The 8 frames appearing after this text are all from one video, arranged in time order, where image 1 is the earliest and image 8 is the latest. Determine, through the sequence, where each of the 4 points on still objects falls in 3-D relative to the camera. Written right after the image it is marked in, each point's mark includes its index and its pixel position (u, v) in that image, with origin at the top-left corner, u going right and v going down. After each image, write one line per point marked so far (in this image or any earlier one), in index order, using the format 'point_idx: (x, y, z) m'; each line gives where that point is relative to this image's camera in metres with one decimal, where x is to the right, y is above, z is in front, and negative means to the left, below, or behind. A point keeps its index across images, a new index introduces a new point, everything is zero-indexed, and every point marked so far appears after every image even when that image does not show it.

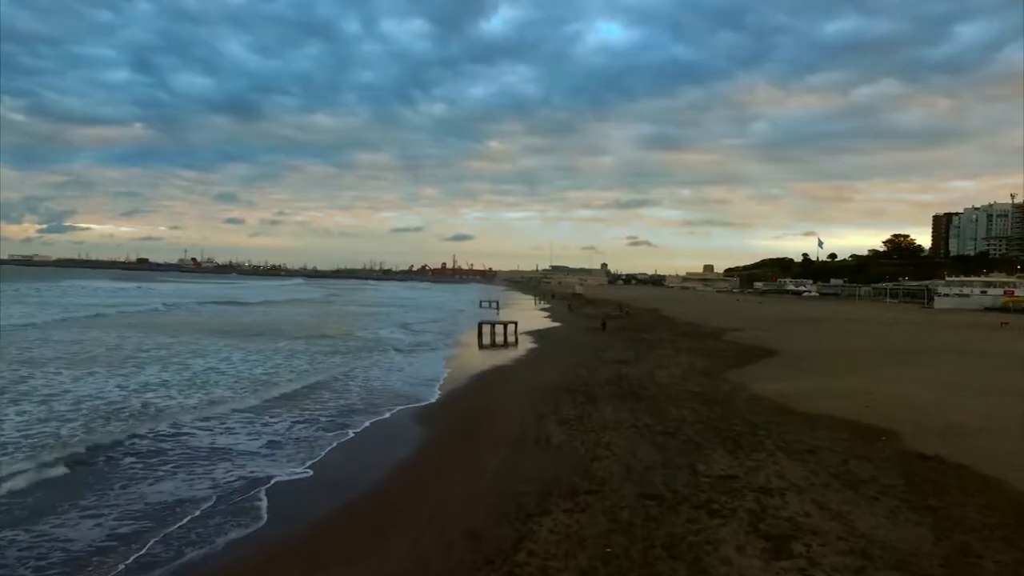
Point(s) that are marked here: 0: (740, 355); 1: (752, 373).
0: (+6.4, -1.9, +18.5) m
1: (+5.3, -1.9, +14.7) m
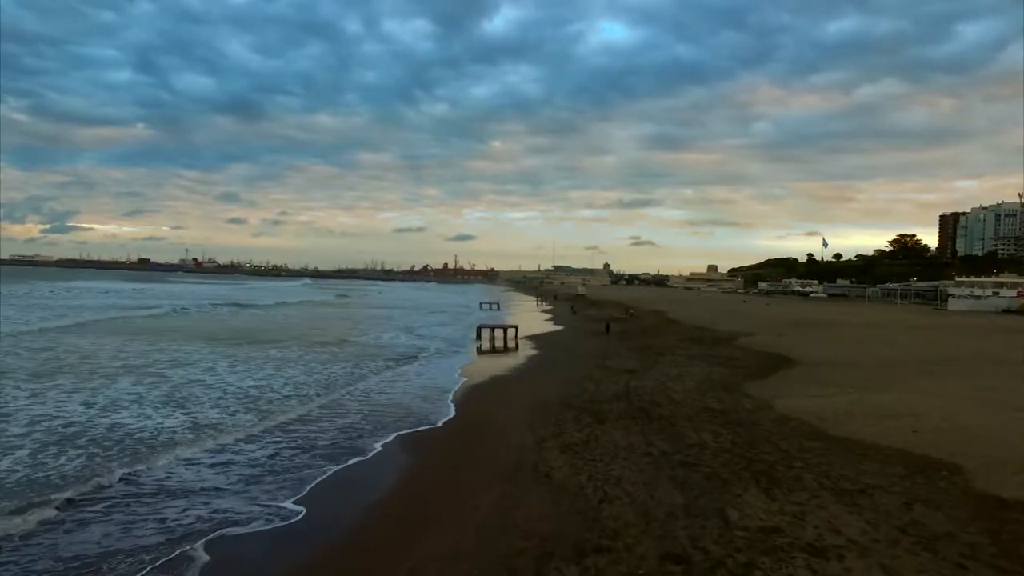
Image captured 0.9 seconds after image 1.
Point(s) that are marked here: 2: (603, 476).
0: (+6.3, -2.0, +17.2) m
1: (+5.3, -2.0, +13.4) m
2: (+1.1, -2.2, +7.7) m
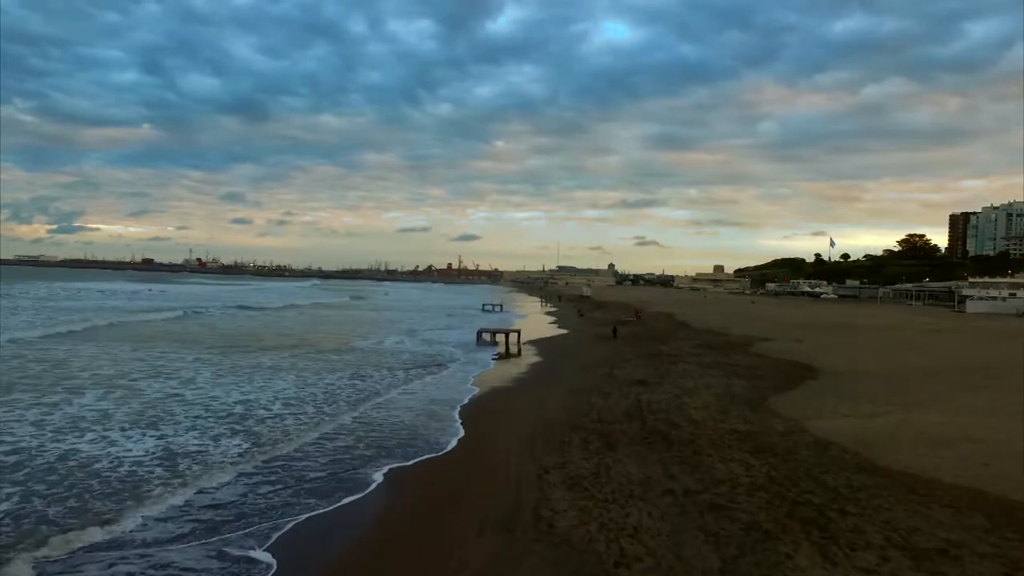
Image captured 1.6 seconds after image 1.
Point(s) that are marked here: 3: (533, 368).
0: (+6.4, -2.0, +15.8) m
1: (+5.2, -2.1, +12.0) m
2: (+1.0, -2.3, +6.3) m
3: (+0.8, -2.2, +19.6) m
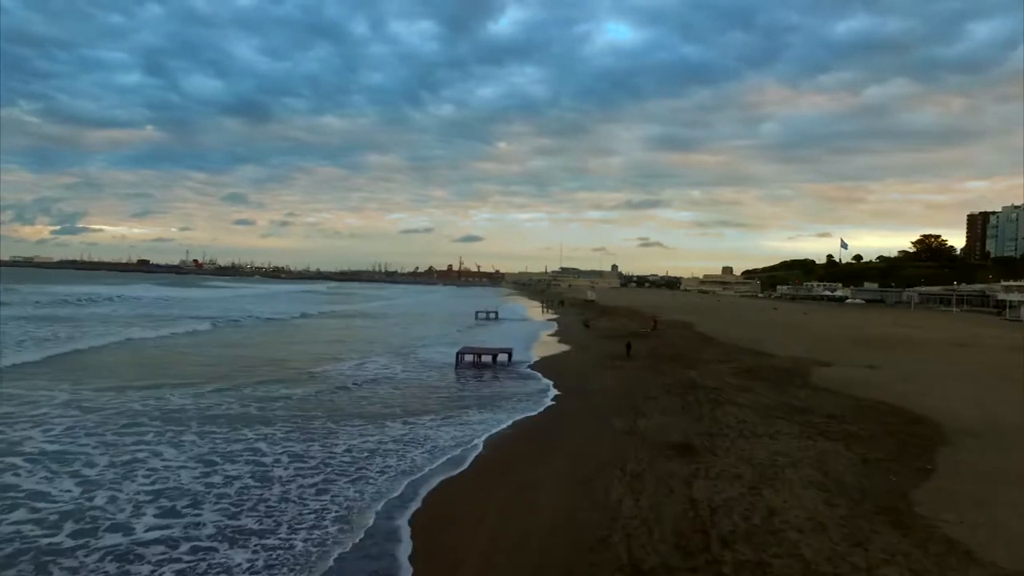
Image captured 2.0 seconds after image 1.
0: (+6.1, -2.3, +10.9) m
1: (+4.9, -2.3, +7.1) m
2: (+0.7, -2.5, +1.4) m
3: (+0.5, -2.5, +14.7) m
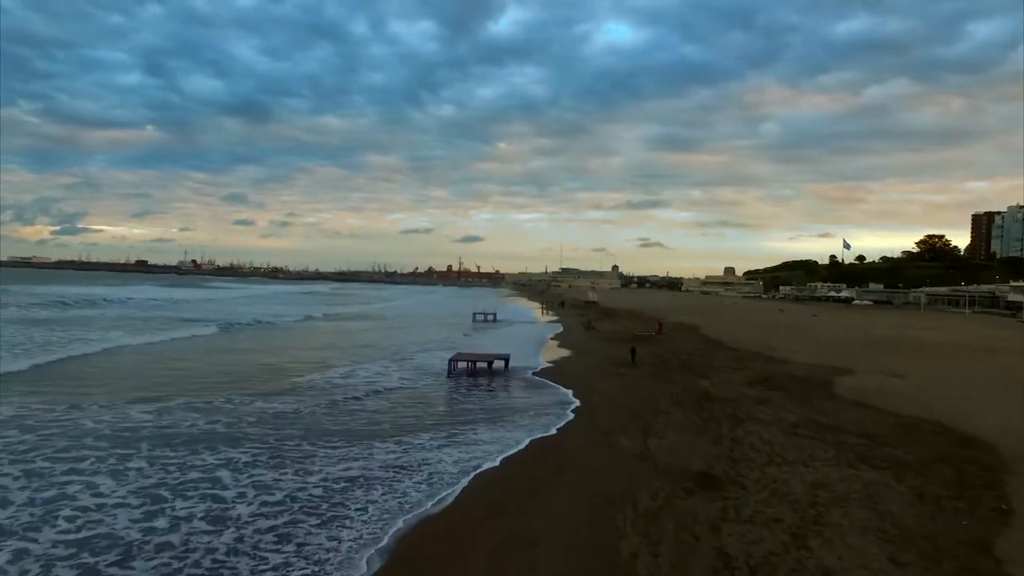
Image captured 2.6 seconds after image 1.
0: (+6.0, -2.4, +9.6) m
1: (+4.9, -2.4, +5.8) m
2: (+0.6, -2.6, +0.2) m
3: (+0.4, -2.5, +13.4) m
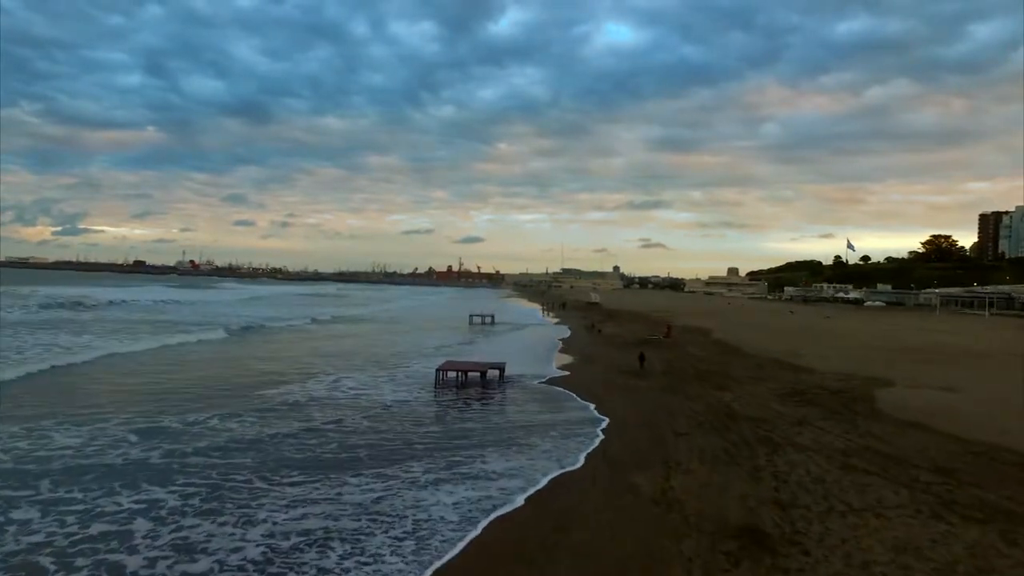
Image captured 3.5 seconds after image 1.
0: (+5.9, -2.4, +7.7) m
1: (+4.8, -2.4, +3.9) m
2: (+0.5, -2.6, -1.7) m
3: (+0.4, -2.6, +11.6) m
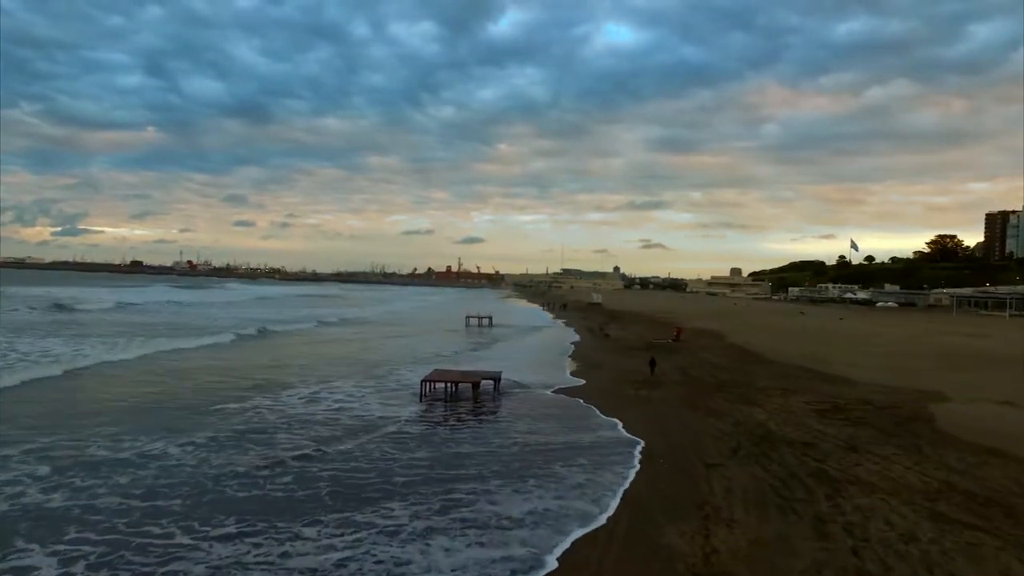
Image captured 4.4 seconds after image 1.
0: (+5.9, -2.4, +5.8) m
1: (+4.8, -2.4, +2.0) m
2: (+0.5, -2.6, -3.7) m
3: (+0.3, -2.6, +9.6) m
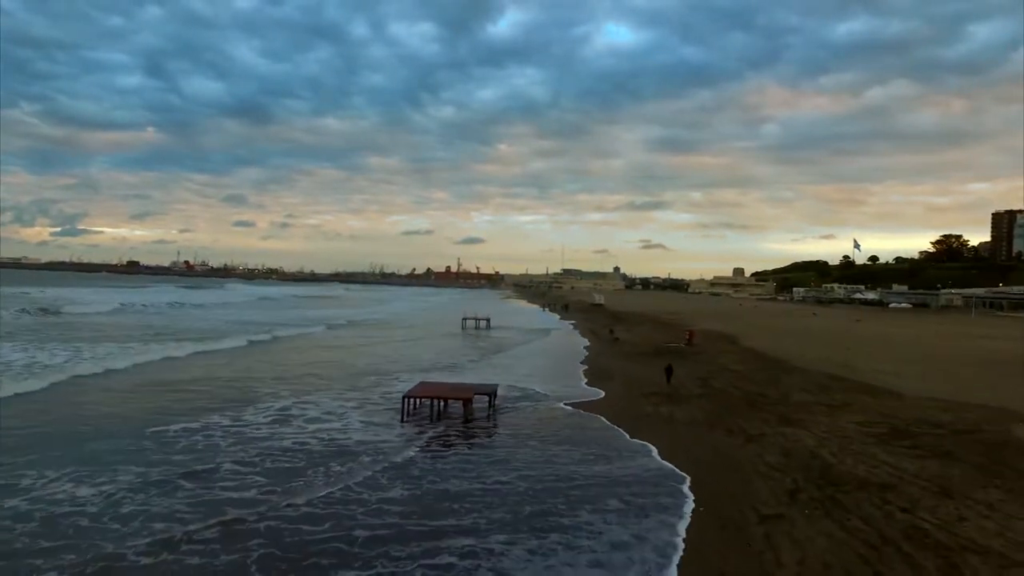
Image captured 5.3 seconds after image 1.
0: (+5.9, -2.4, +3.9) m
1: (+4.8, -2.4, +0.2) m
2: (+0.5, -2.6, -5.5) m
3: (+0.3, -2.6, +7.8) m
